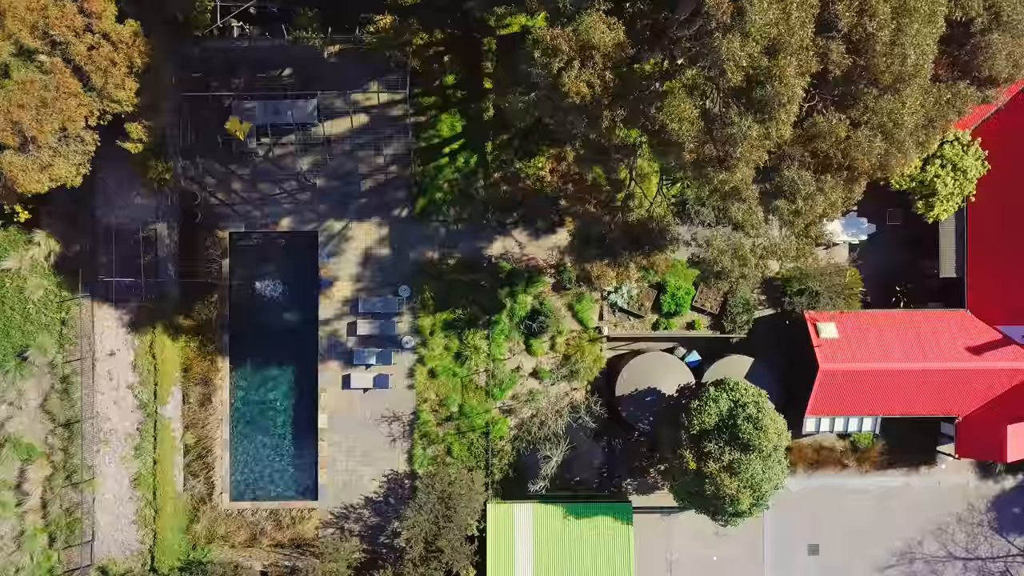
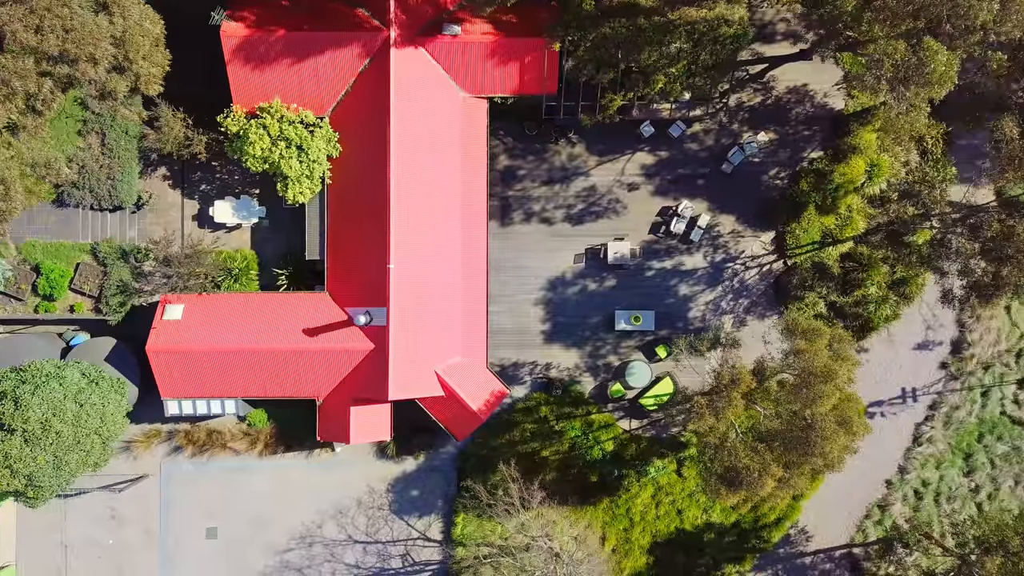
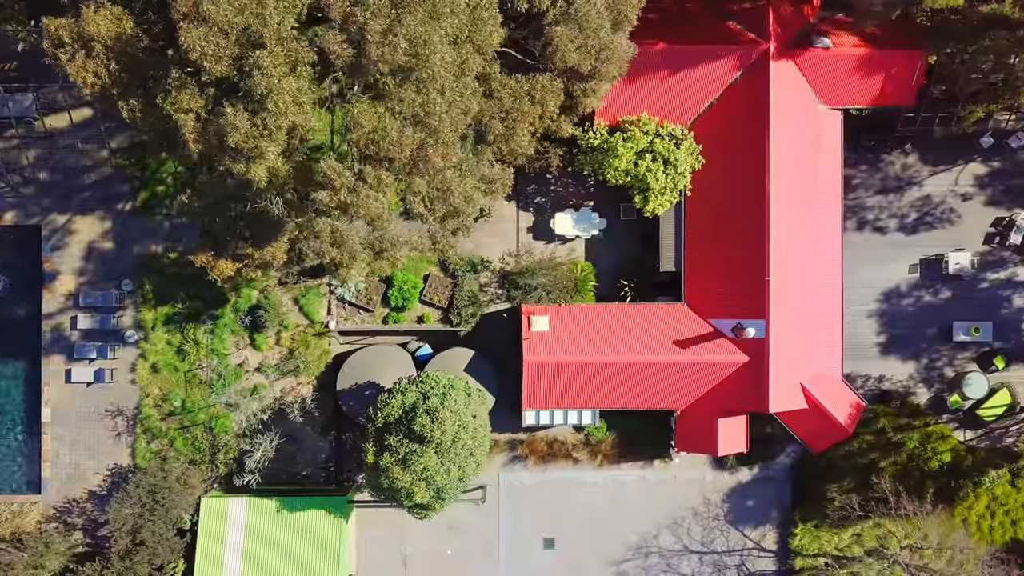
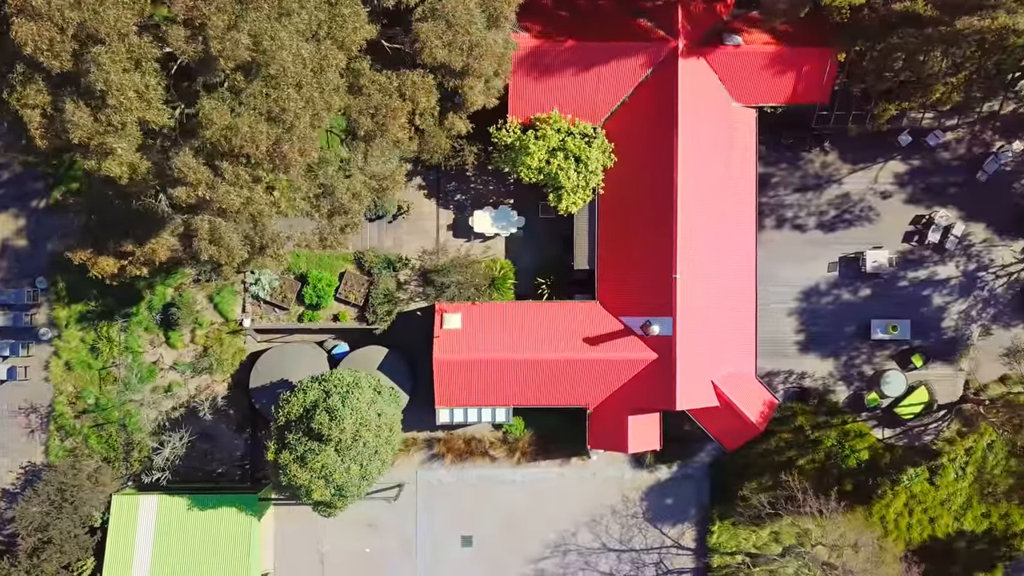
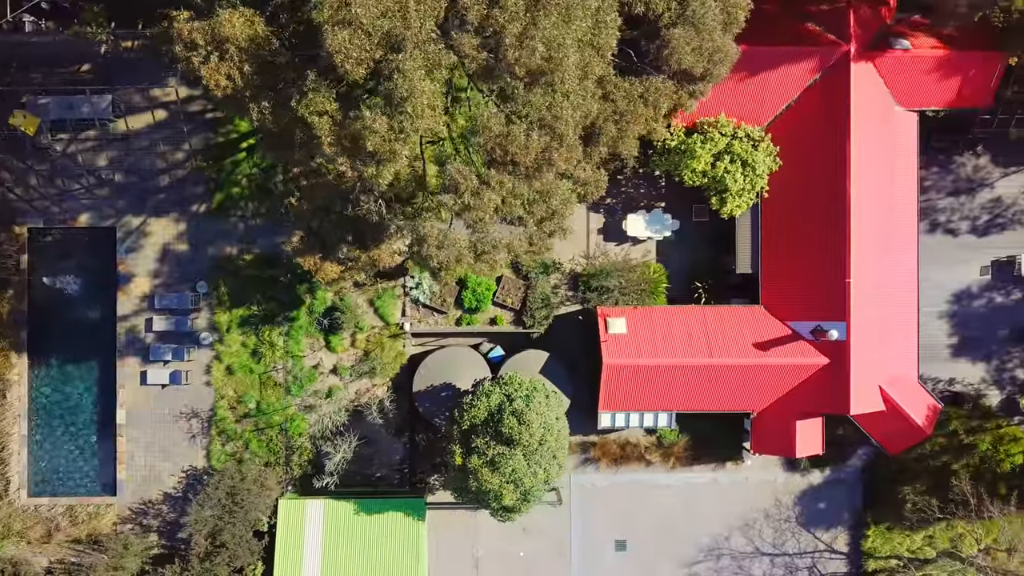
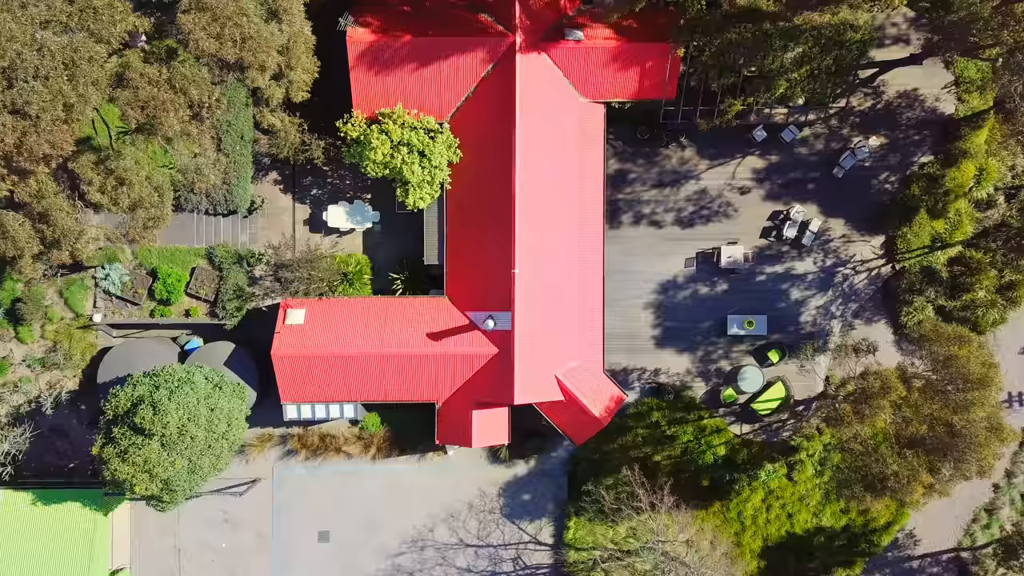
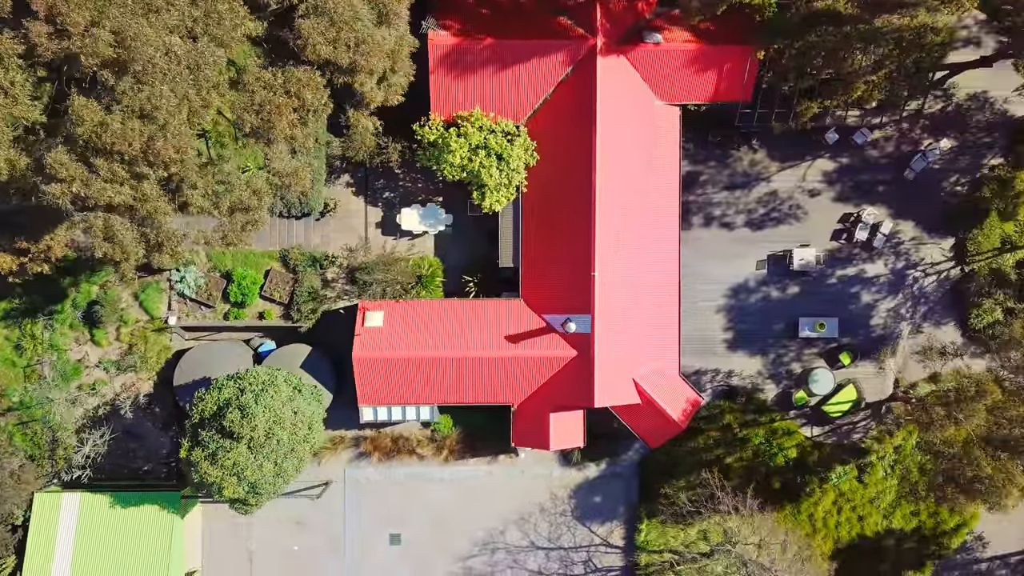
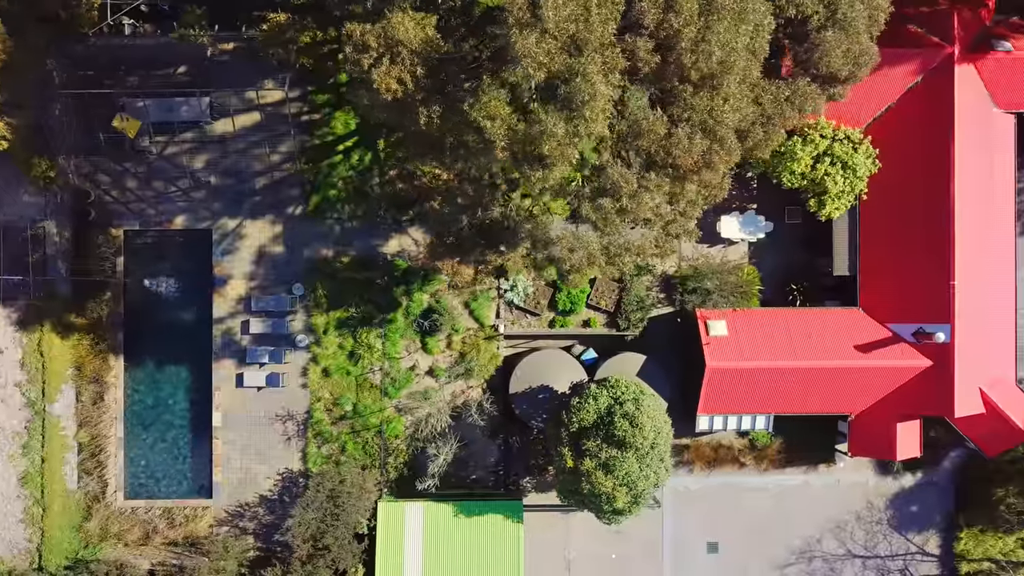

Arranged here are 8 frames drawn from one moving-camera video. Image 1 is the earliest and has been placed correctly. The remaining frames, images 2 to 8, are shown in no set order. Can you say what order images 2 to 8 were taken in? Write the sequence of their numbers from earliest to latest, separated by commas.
8, 5, 3, 4, 7, 6, 2
